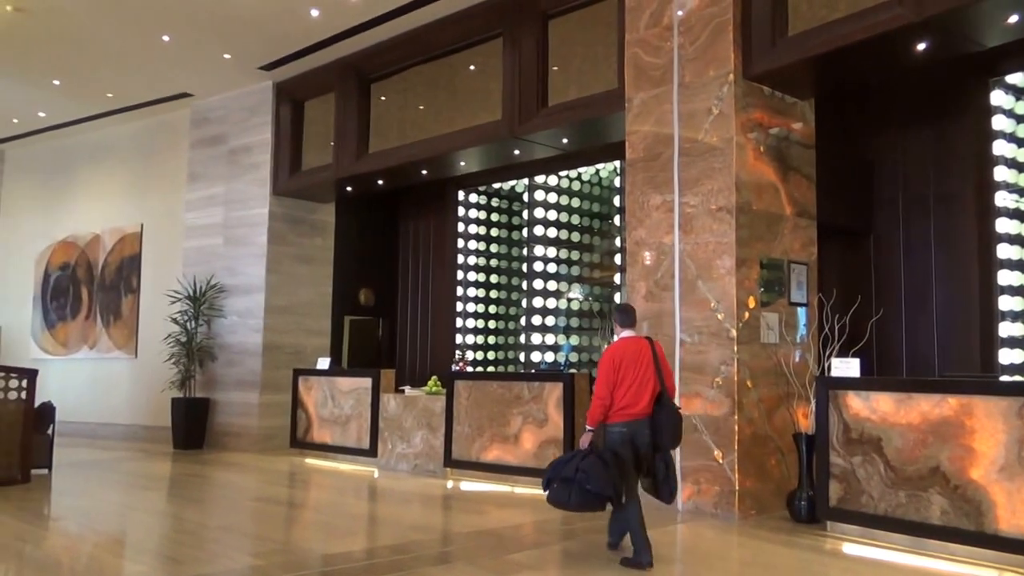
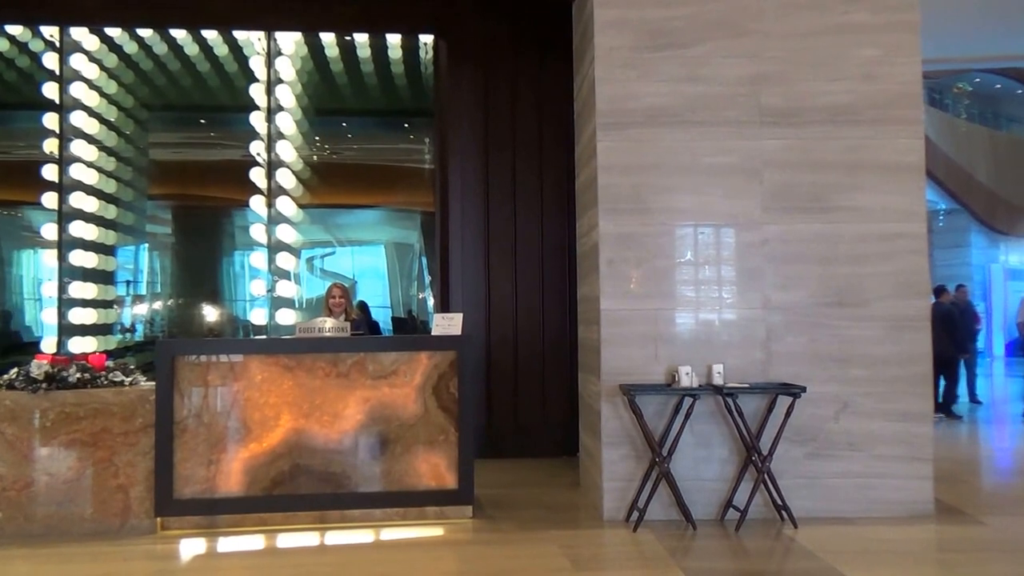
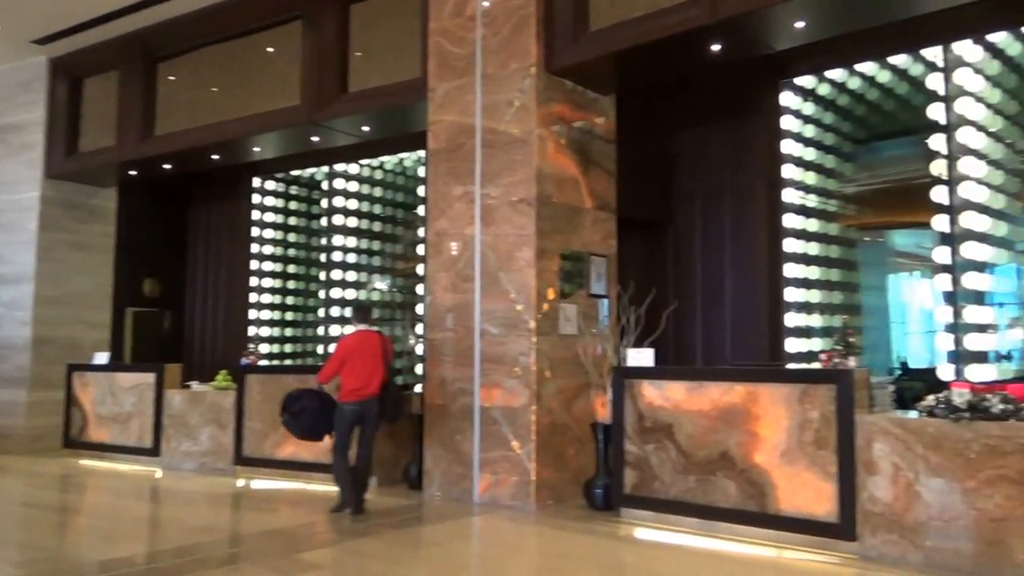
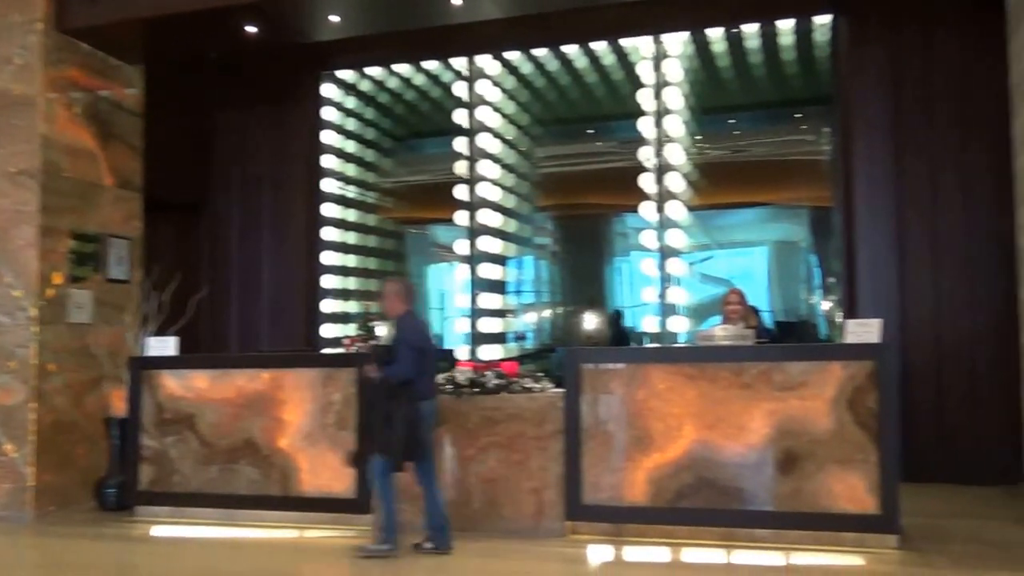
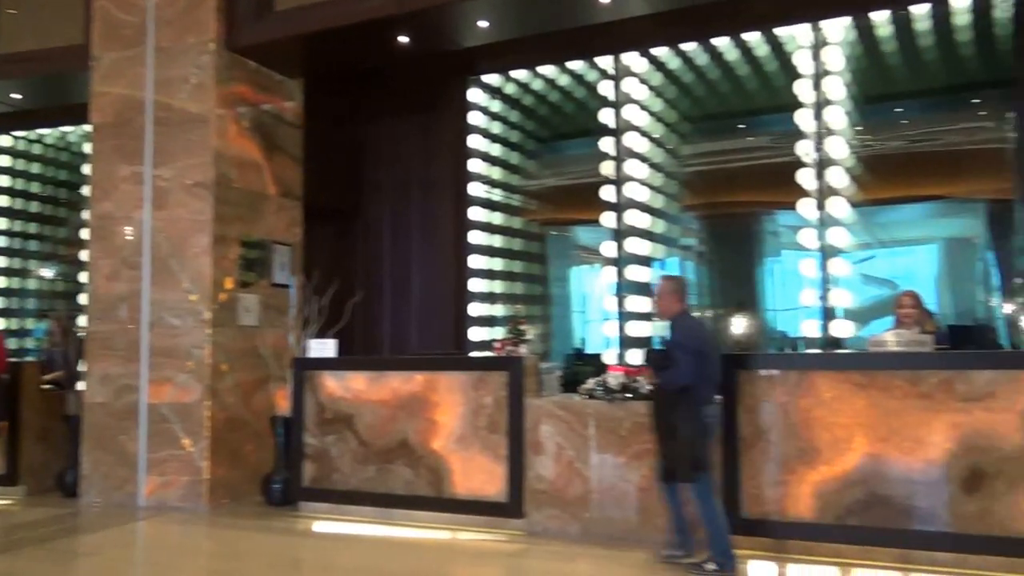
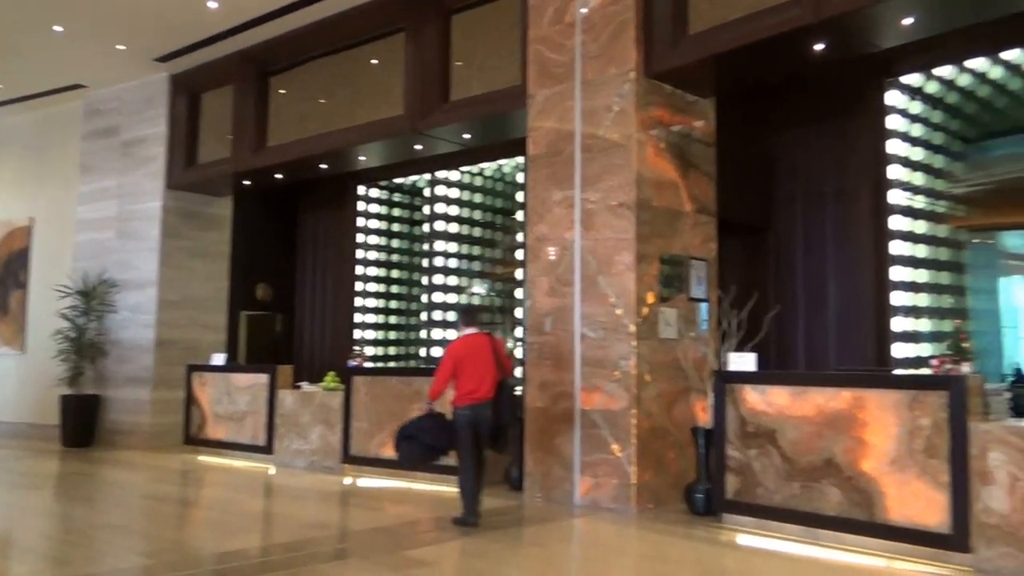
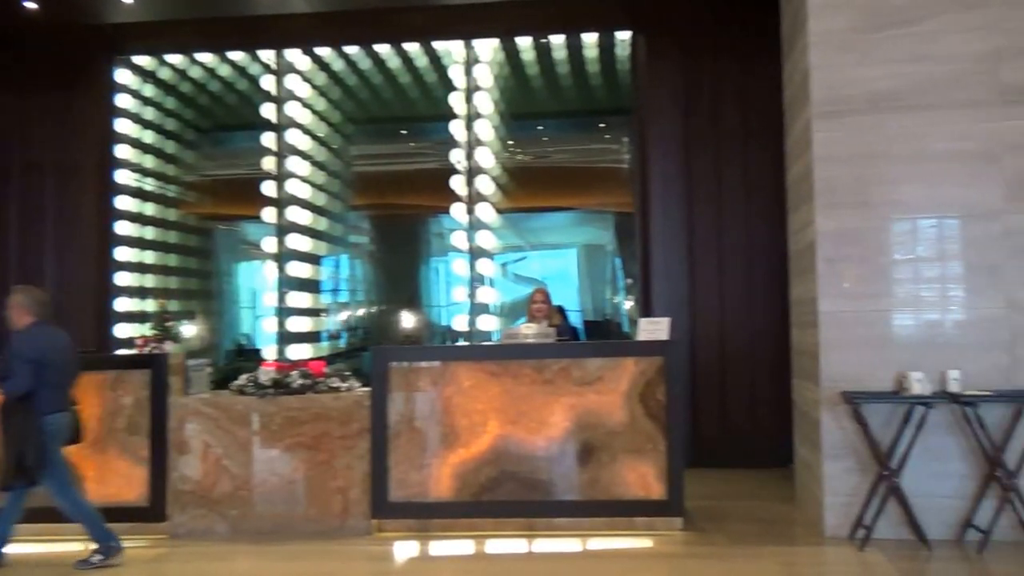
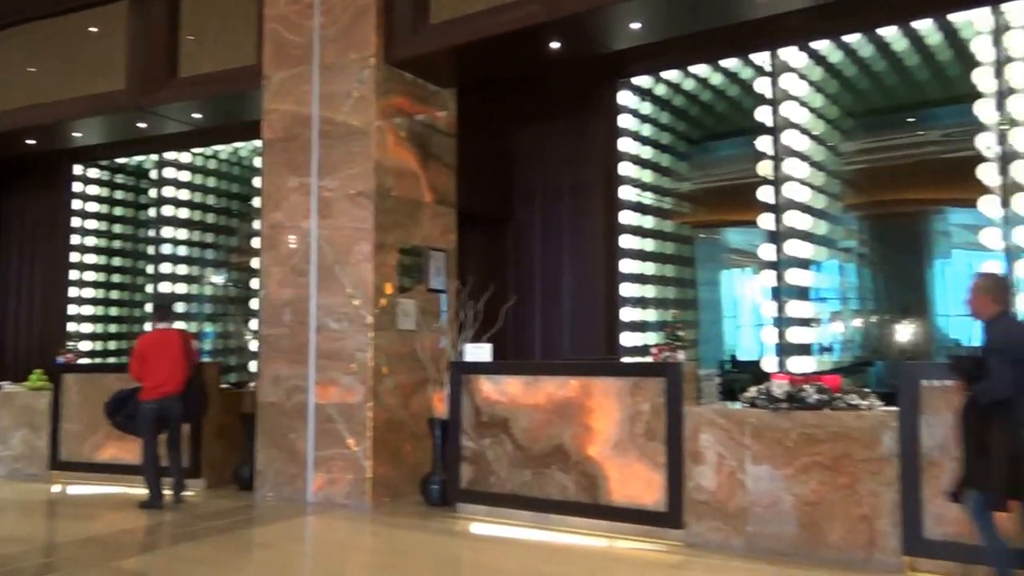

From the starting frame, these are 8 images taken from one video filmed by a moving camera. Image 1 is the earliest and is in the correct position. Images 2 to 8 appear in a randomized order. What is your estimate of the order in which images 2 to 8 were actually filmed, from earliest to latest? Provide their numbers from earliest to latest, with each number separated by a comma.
6, 3, 8, 5, 4, 7, 2
